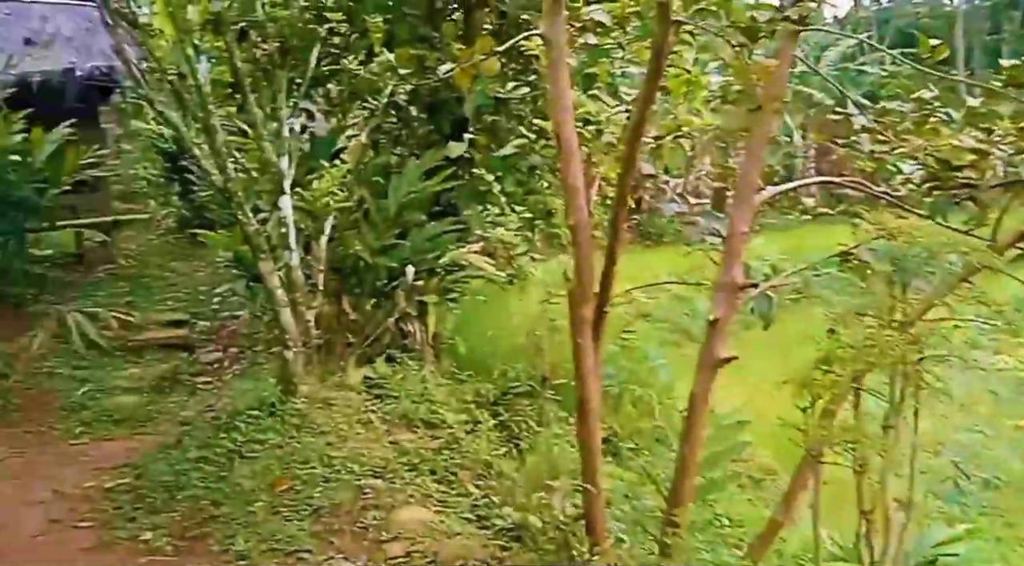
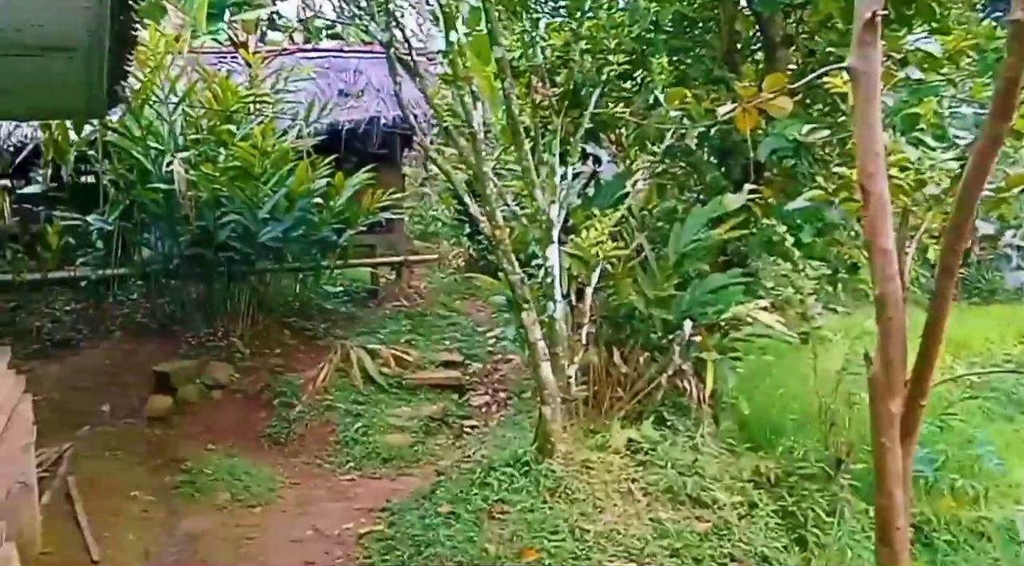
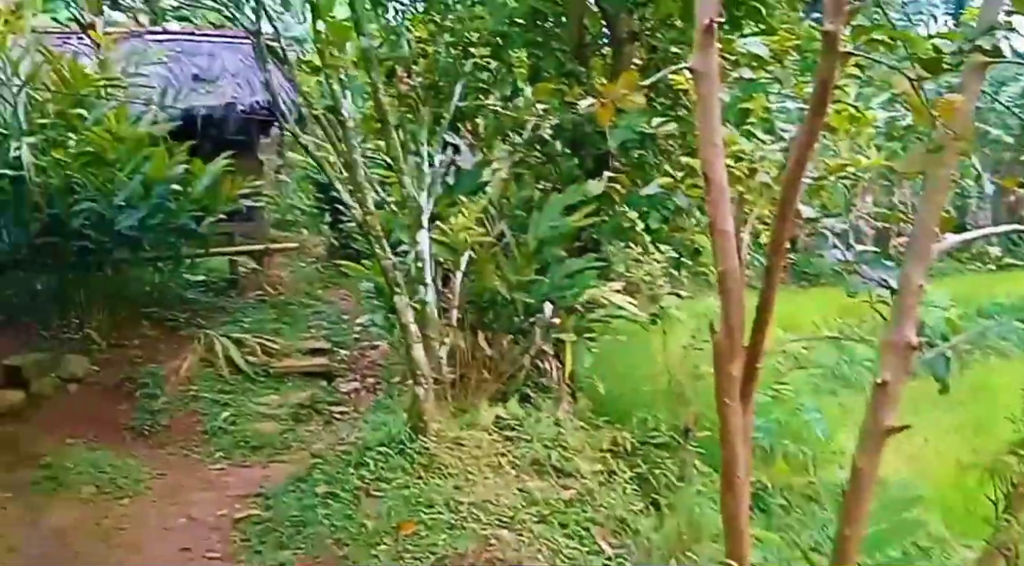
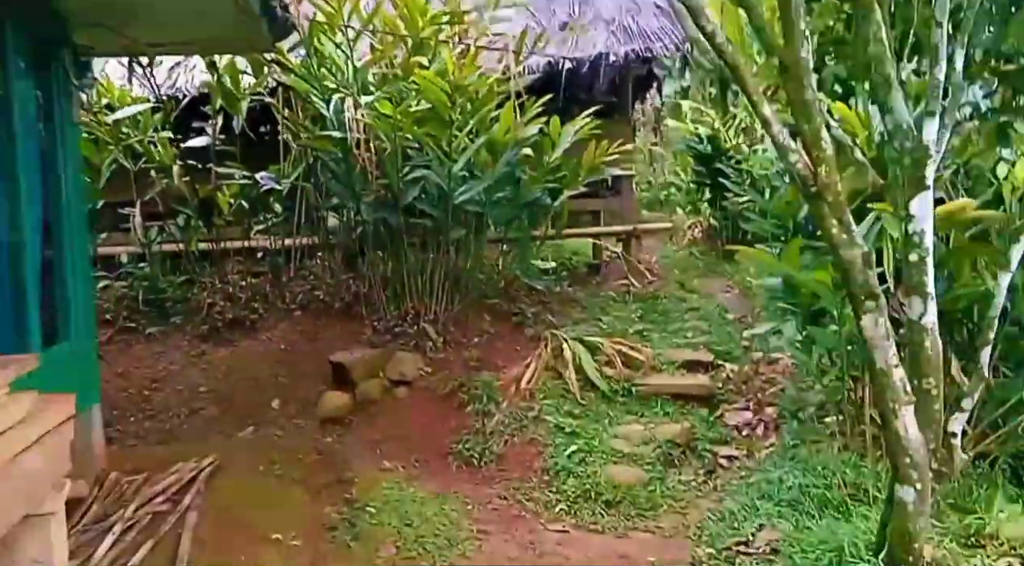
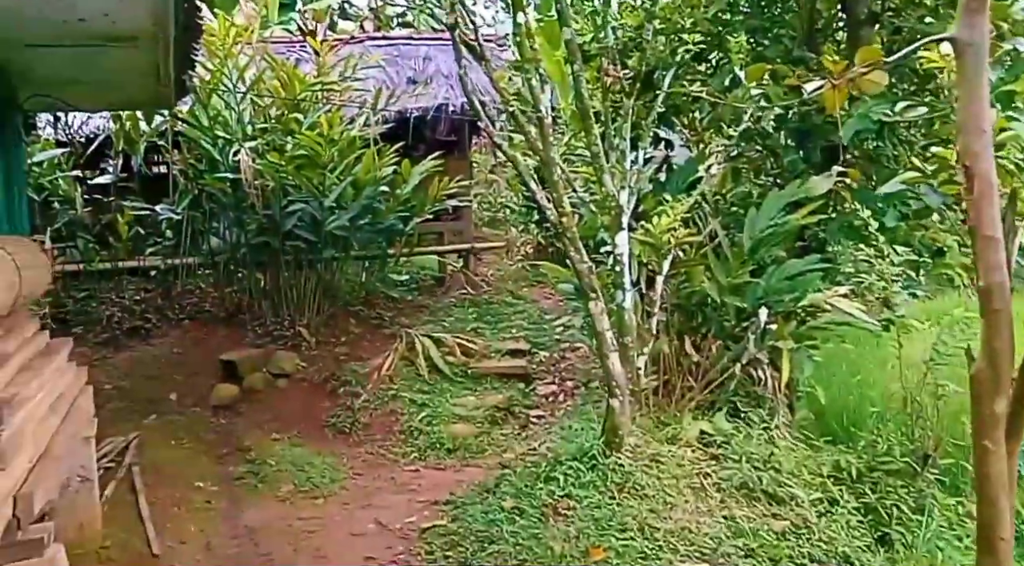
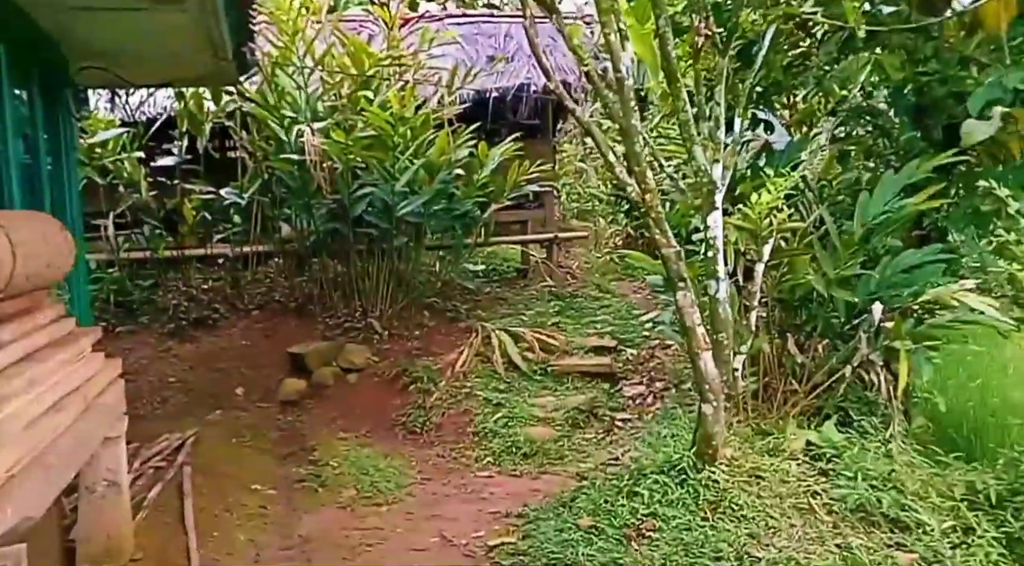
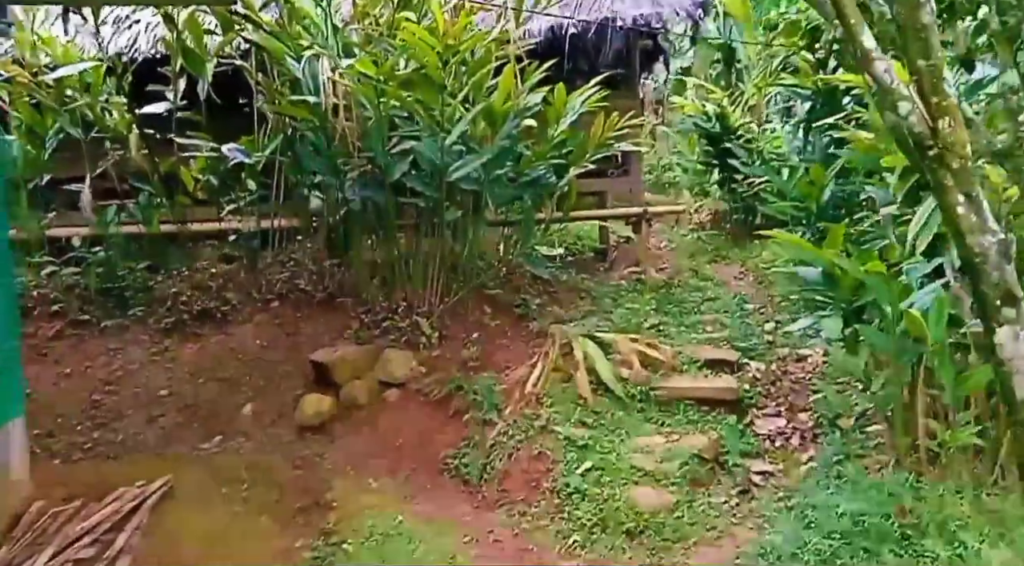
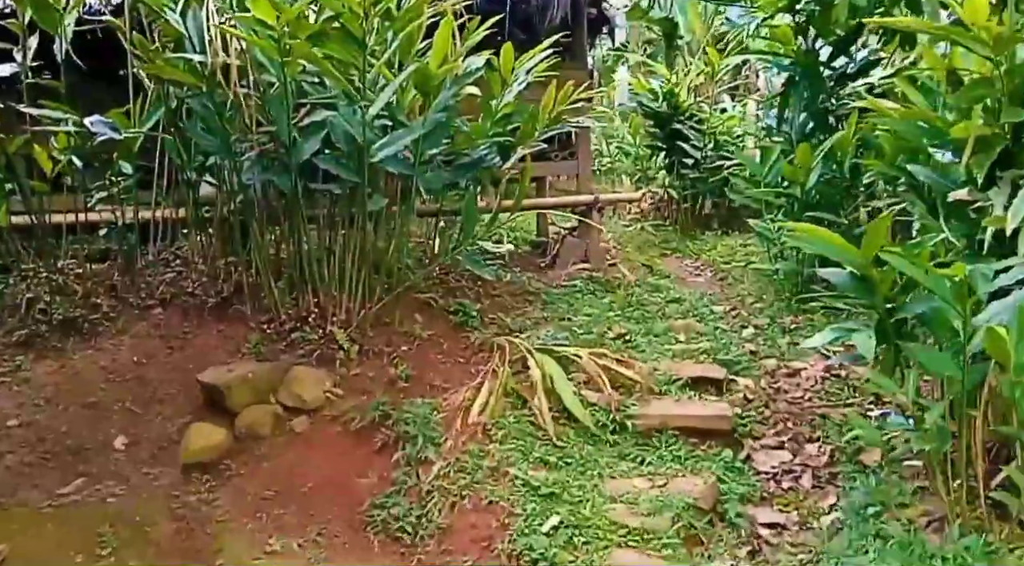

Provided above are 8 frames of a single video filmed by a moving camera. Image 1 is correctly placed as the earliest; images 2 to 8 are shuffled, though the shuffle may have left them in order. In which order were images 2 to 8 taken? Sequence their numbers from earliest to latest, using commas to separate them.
3, 2, 5, 6, 4, 7, 8
